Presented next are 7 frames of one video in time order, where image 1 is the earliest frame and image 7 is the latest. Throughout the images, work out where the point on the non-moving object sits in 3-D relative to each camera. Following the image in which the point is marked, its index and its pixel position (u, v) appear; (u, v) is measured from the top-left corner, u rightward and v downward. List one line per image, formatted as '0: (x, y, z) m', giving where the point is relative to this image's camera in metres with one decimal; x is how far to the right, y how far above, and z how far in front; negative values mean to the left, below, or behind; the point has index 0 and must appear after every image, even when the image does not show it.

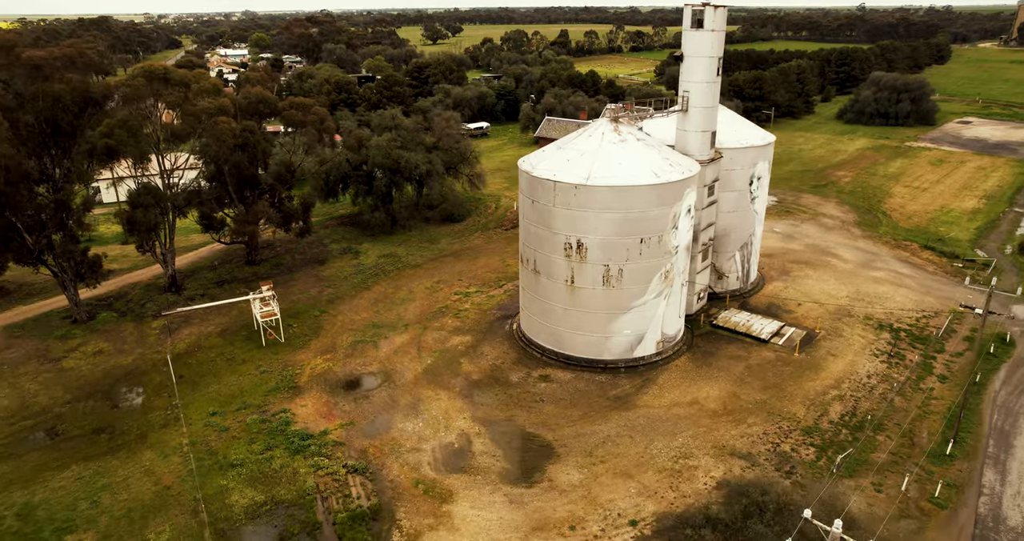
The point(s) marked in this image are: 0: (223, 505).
0: (-8.7, -7.1, +19.8) m
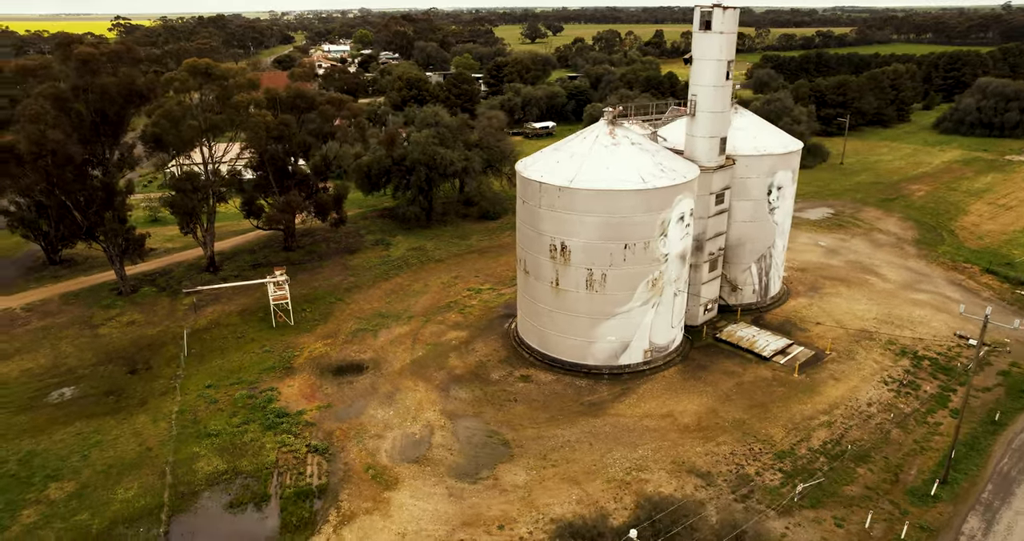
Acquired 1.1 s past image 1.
0: (-10.5, -6.5, +21.4) m
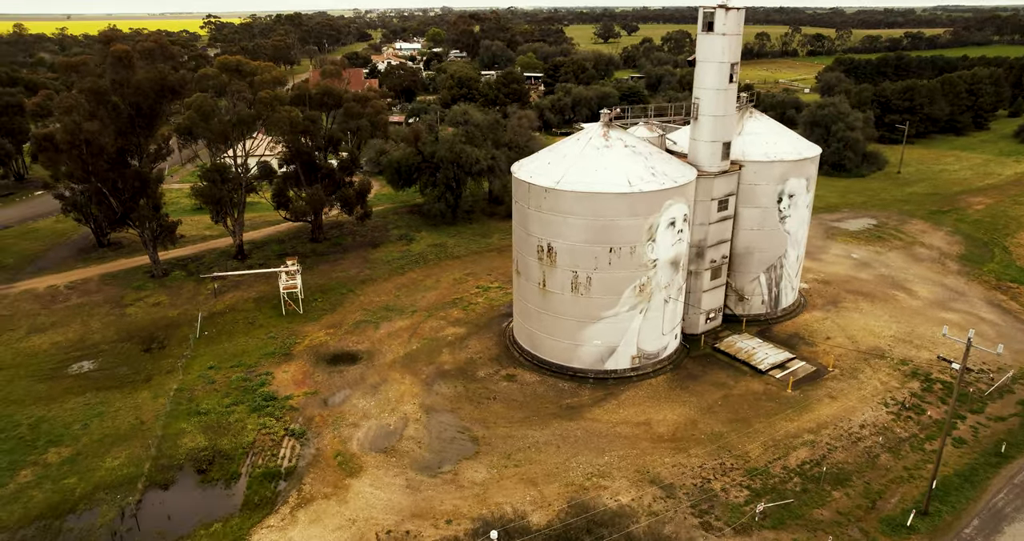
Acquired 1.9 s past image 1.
0: (-11.7, -6.0, +22.7) m
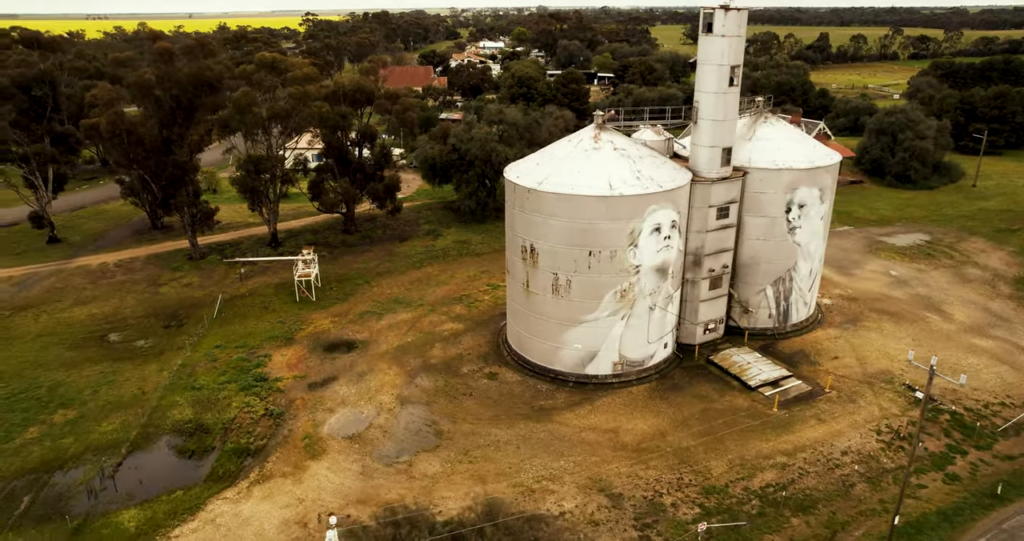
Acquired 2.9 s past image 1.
0: (-13.0, -5.4, +24.4) m
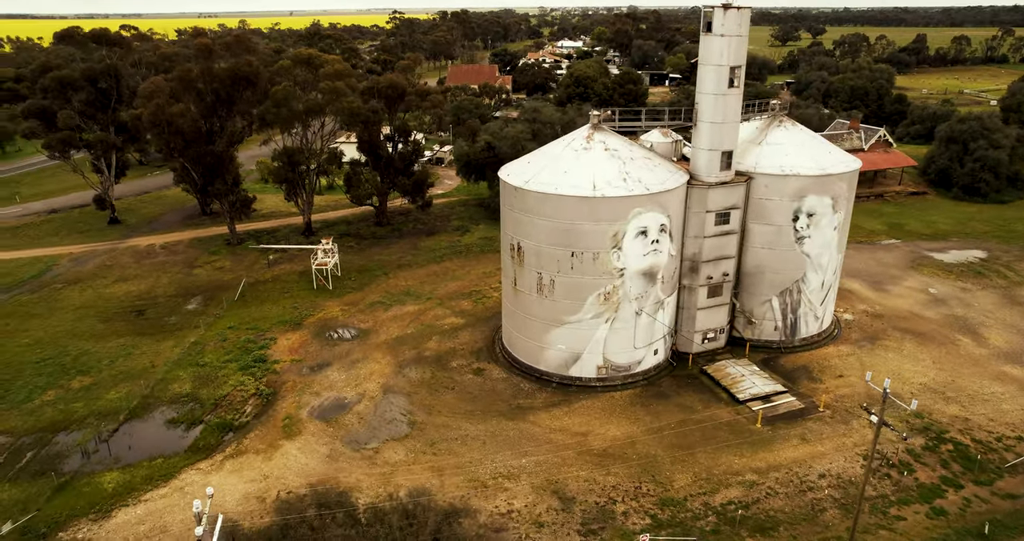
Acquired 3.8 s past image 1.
0: (-13.8, -4.7, +26.0) m
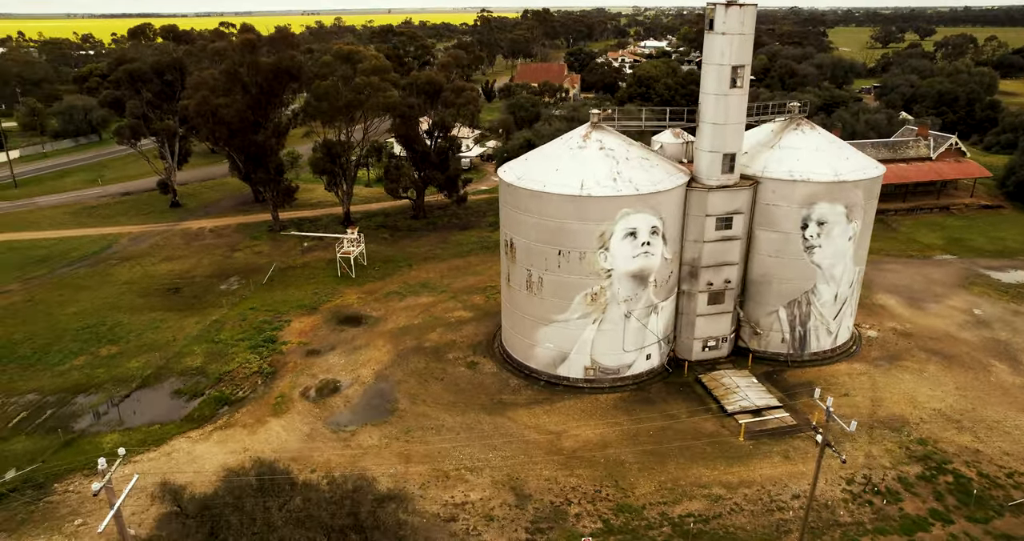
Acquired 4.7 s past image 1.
0: (-14.1, -3.8, +27.9) m
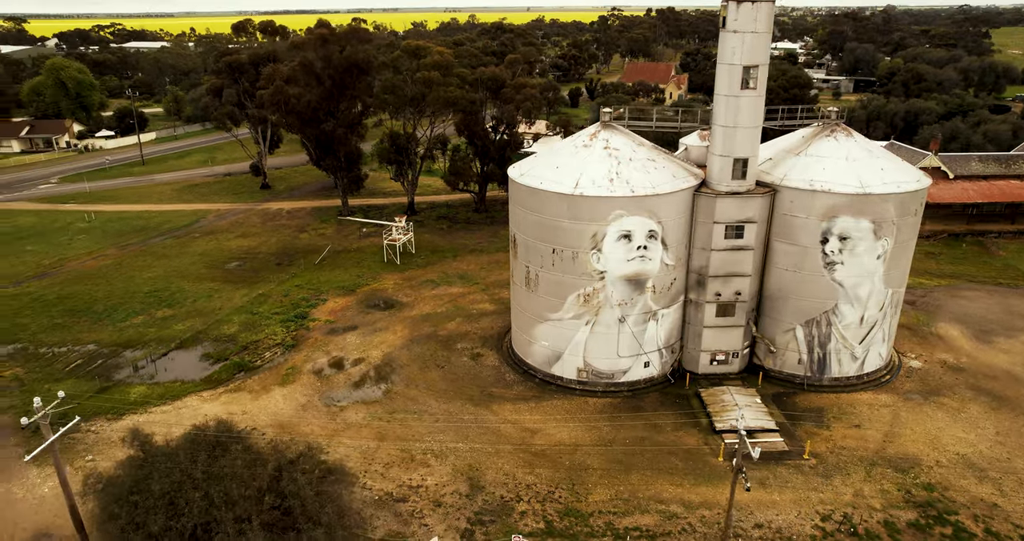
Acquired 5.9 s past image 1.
0: (-13.7, -2.6, +30.6) m
